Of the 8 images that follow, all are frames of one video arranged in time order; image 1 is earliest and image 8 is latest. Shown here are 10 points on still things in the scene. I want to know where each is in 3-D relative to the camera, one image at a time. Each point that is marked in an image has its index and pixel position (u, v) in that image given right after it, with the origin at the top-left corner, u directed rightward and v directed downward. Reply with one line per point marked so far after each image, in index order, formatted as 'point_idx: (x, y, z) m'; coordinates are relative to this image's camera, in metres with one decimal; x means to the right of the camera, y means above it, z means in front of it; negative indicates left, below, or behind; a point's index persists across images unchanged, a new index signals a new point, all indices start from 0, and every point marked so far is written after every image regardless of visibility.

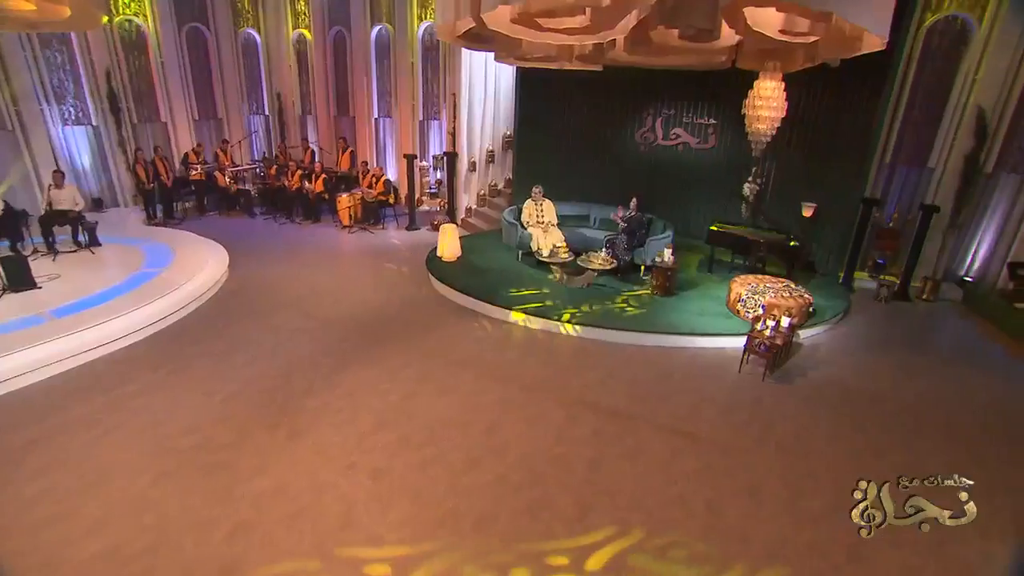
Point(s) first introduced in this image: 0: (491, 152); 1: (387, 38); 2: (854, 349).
0: (-0.3, +2.1, +12.2) m
1: (-2.0, +4.1, +13.0) m
2: (+3.9, -0.7, +9.2) m
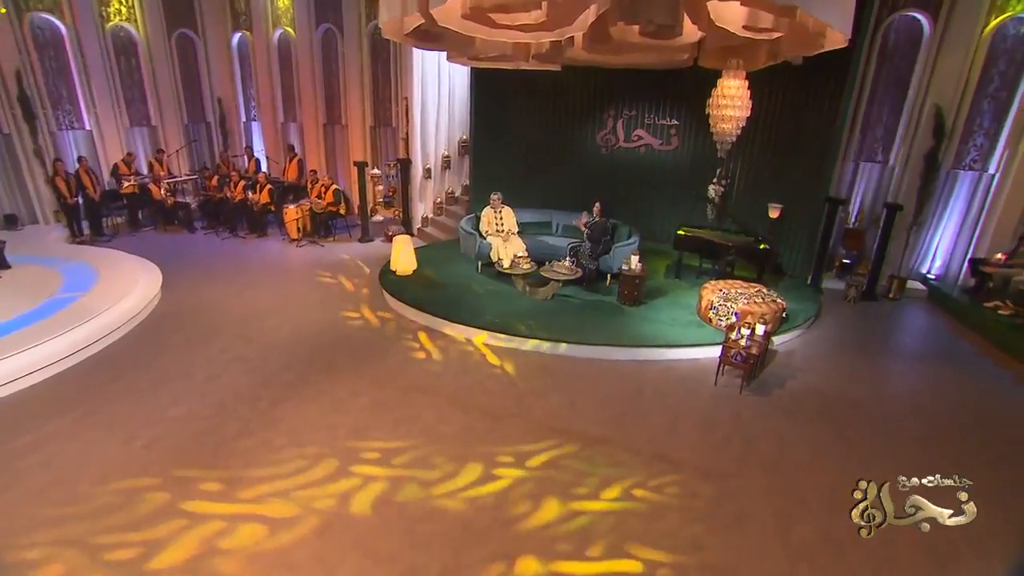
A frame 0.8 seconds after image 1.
0: (-0.9, +1.9, +11.7) m
1: (-2.8, +3.8, +12.5) m
2: (+3.4, -0.7, +8.8) m
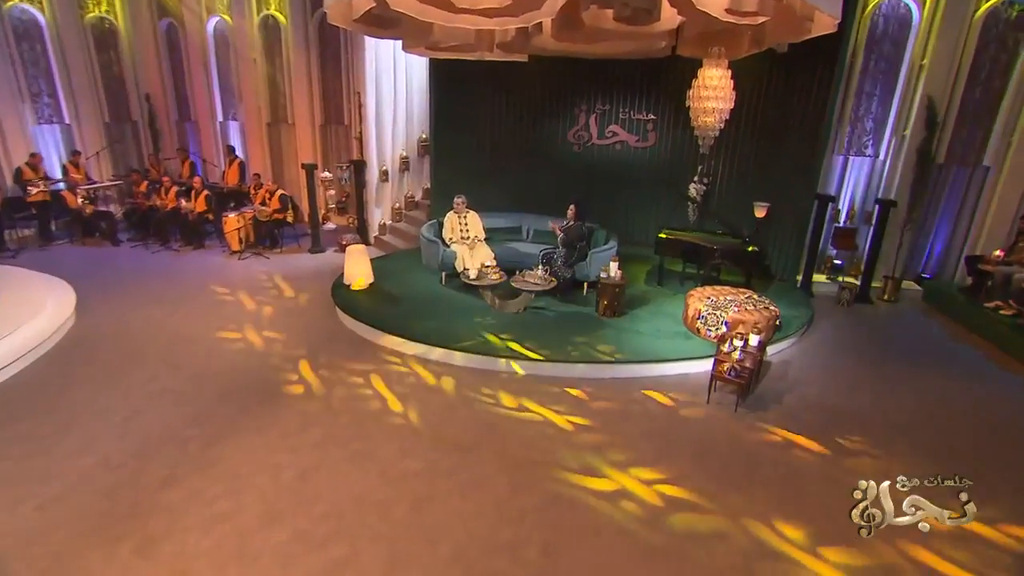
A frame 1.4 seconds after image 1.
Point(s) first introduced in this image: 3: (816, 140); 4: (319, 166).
0: (-1.4, +1.8, +10.8) m
1: (-3.3, +3.6, +11.5) m
2: (+3.2, -0.8, +8.1) m
3: (+3.3, +1.7, +9.0) m
4: (-2.7, +1.7, +11.1) m
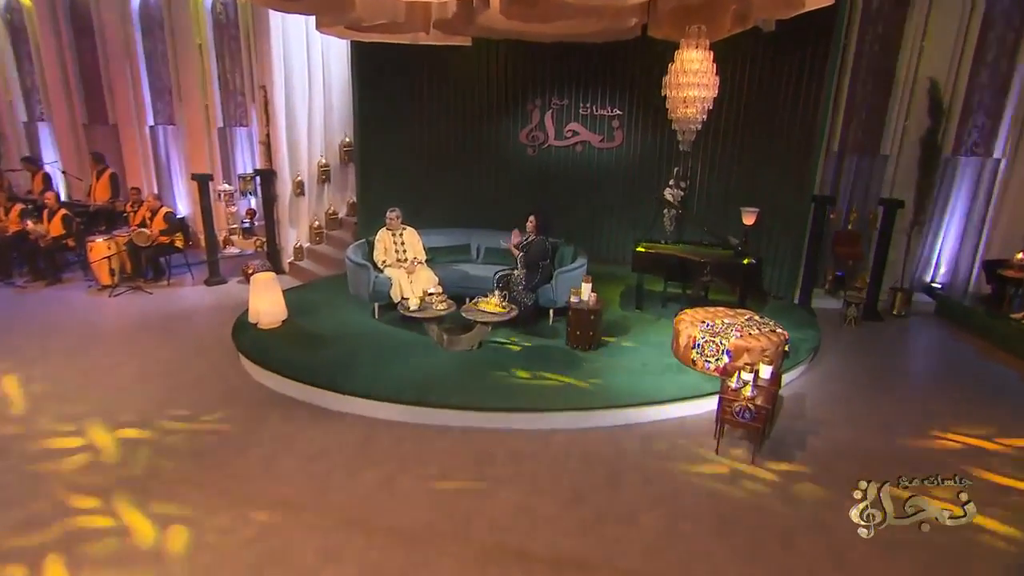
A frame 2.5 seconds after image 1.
0: (-2.1, +1.4, +9.1) m
1: (-4.1, +3.1, +9.6) m
2: (+2.8, -0.9, +6.7) m
3: (+2.8, +1.5, +7.7) m
4: (-3.4, +1.2, +9.3) m
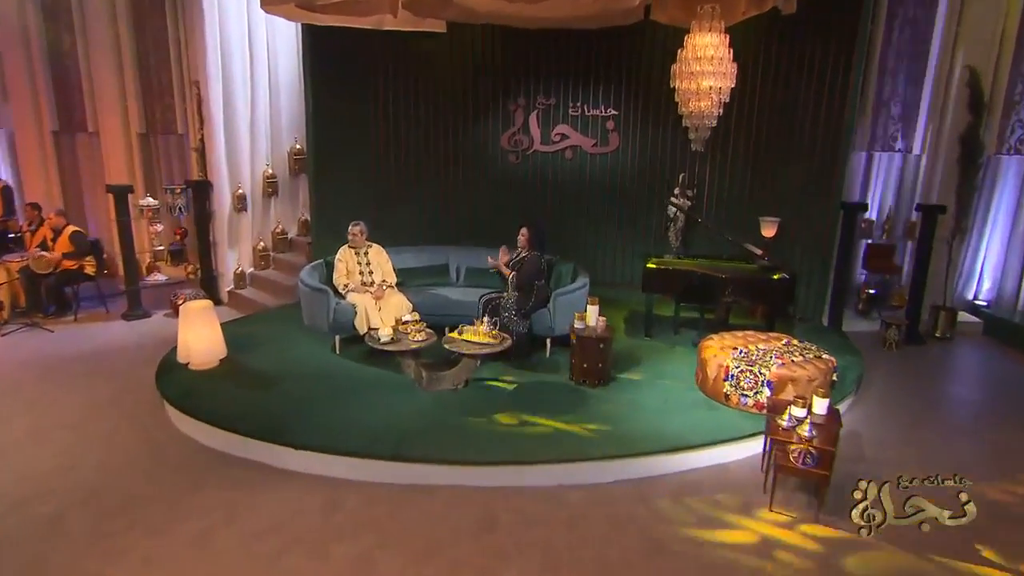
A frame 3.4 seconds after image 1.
0: (-2.3, +1.0, +7.8) m
1: (-4.4, +2.7, +8.3) m
2: (+2.8, -1.0, +5.6) m
3: (+2.6, +1.3, +6.7) m
4: (-3.6, +0.9, +7.9) m
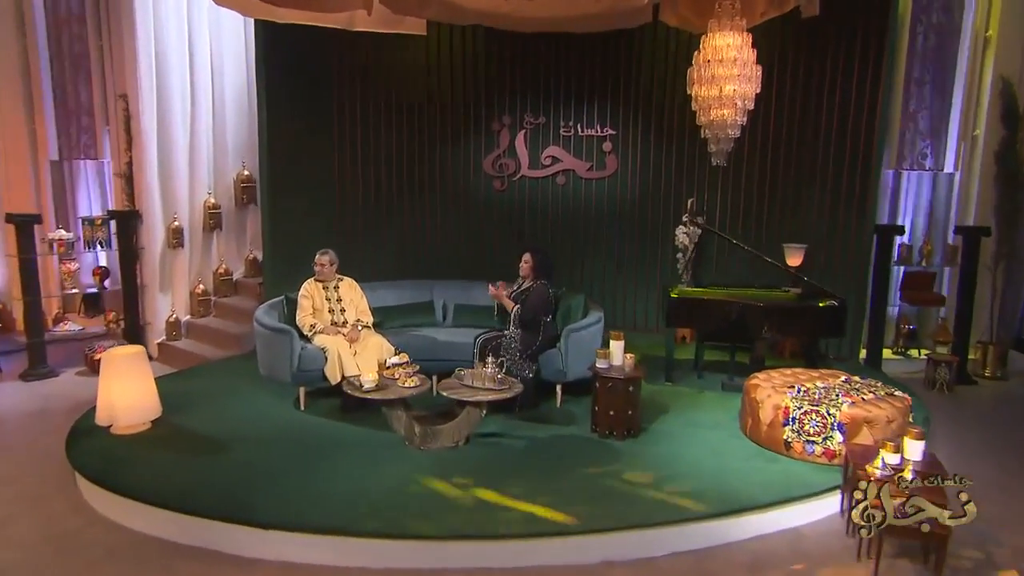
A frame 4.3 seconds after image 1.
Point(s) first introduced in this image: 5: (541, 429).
0: (-2.4, +0.6, +6.6) m
1: (-4.6, +2.2, +7.1) m
2: (+2.9, -1.1, +4.7) m
3: (+2.6, +1.1, +6.0) m
4: (-3.7, +0.4, +6.6) m
5: (+0.2, -0.9, +5.0) m
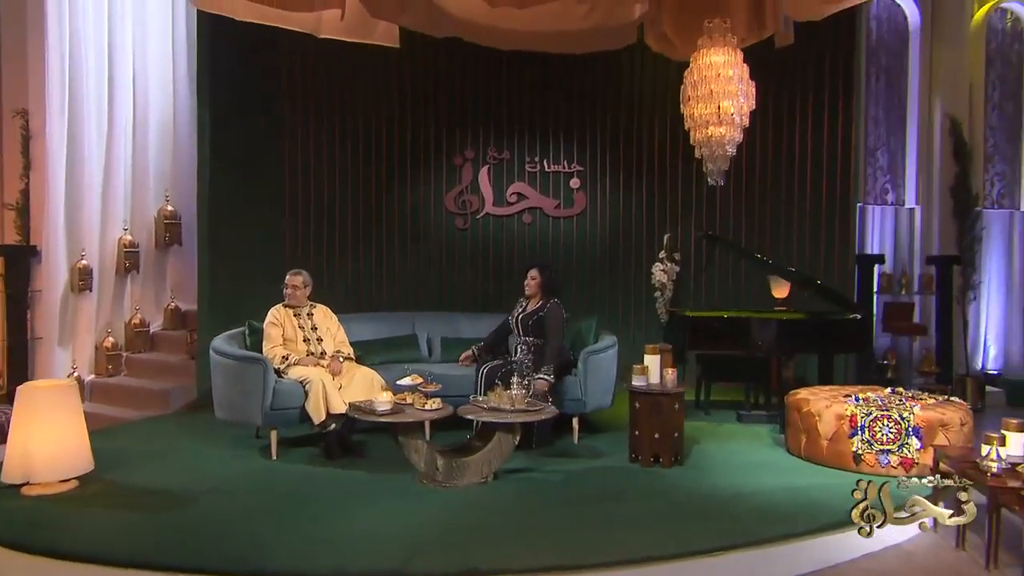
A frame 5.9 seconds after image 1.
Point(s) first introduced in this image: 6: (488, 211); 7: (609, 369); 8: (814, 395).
0: (-2.6, +0.3, +5.6) m
1: (-4.9, +1.8, +5.9) m
2: (+3.0, -1.1, +4.5) m
3: (+2.4, +0.9, +6.0) m
4: (-3.9, +0.1, +5.3) m
5: (+0.3, -0.9, +4.3) m
6: (-0.1, +0.6, +6.0) m
7: (+0.6, -0.4, +4.7) m
8: (+1.6, -0.6, +4.5) m
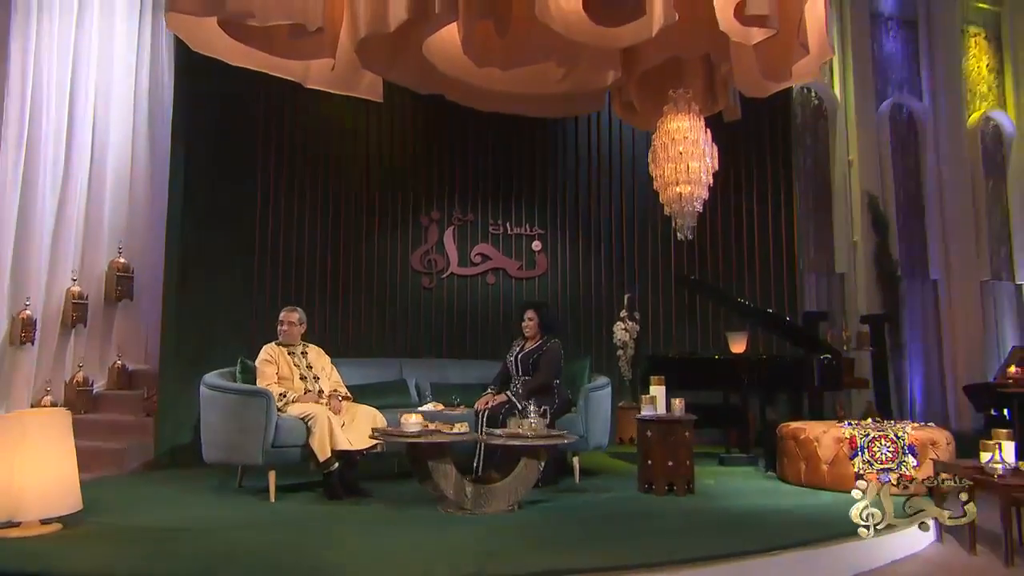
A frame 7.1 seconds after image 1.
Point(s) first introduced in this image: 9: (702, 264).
0: (-2.7, -0.1, +5.2) m
1: (-5.0, +1.4, +5.3) m
2: (+3.0, -1.3, +4.8) m
3: (+2.1, +0.4, +6.5) m
4: (-3.9, -0.2, +4.6) m
5: (+0.4, -1.1, +4.2) m
6: (-0.3, +0.2, +6.0) m
7: (+0.5, -0.7, +4.8) m
8: (+1.7, -0.8, +4.6) m
9: (+1.5, +0.2, +6.5) m
